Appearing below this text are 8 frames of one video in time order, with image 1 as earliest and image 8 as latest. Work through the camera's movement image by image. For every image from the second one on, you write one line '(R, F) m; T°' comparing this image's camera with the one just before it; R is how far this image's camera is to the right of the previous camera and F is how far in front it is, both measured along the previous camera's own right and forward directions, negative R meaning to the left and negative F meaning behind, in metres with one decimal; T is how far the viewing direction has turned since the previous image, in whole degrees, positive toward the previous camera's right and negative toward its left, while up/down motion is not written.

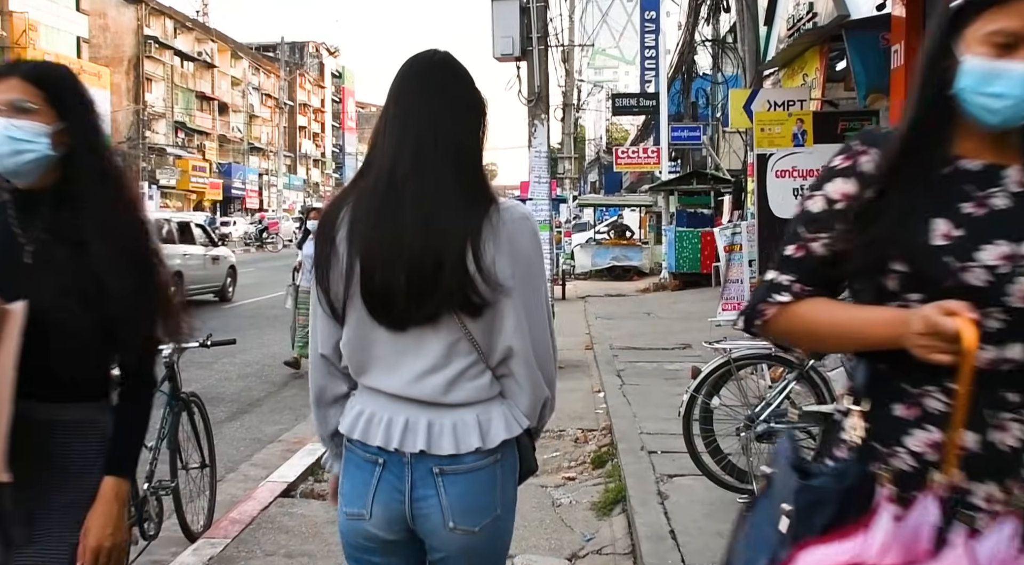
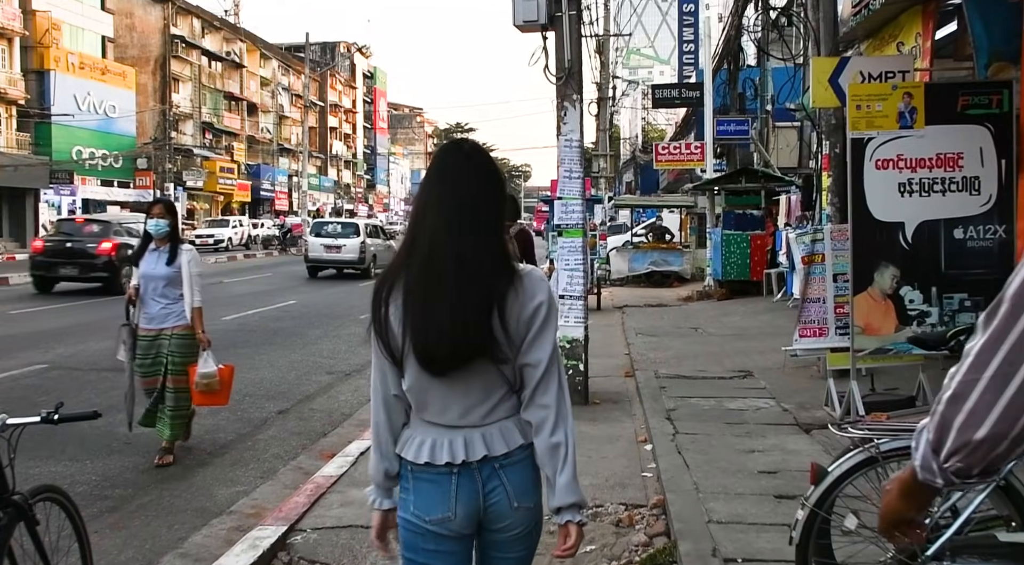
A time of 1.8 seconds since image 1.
(+0.1, +1.8) m; -2°
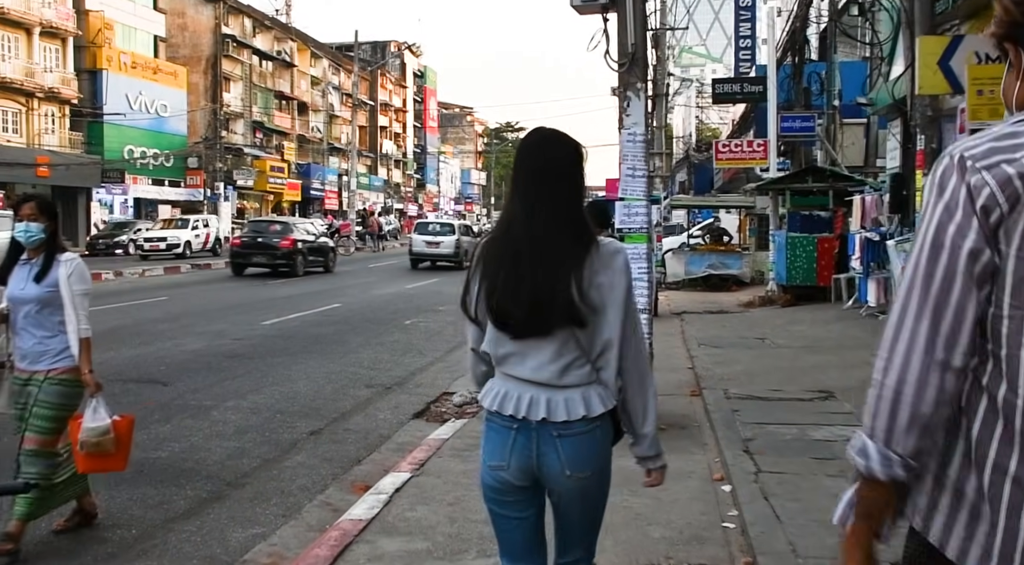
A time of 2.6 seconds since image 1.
(0.0, +0.9) m; -3°
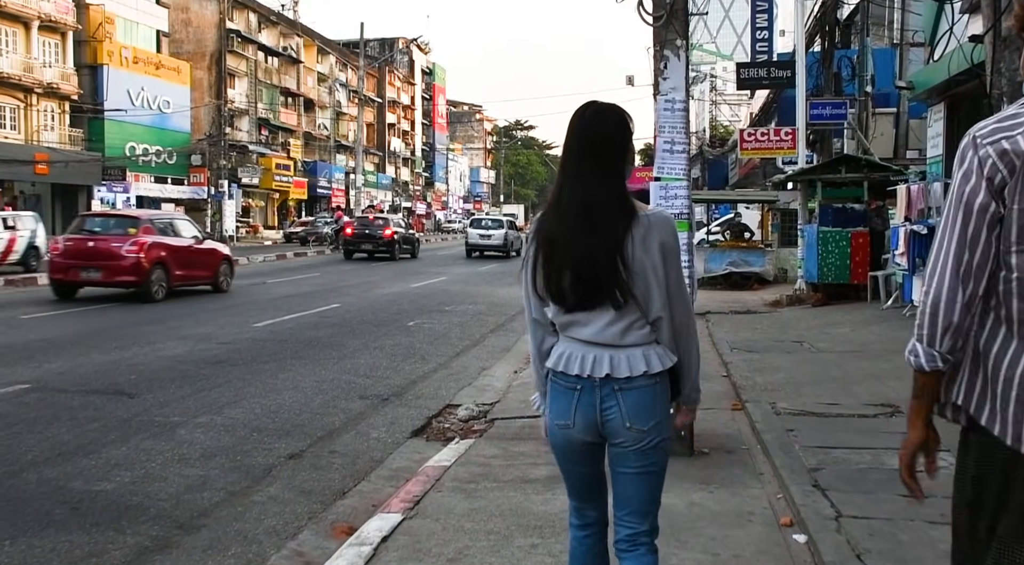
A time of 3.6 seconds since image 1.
(0.0, +1.2) m; 0°
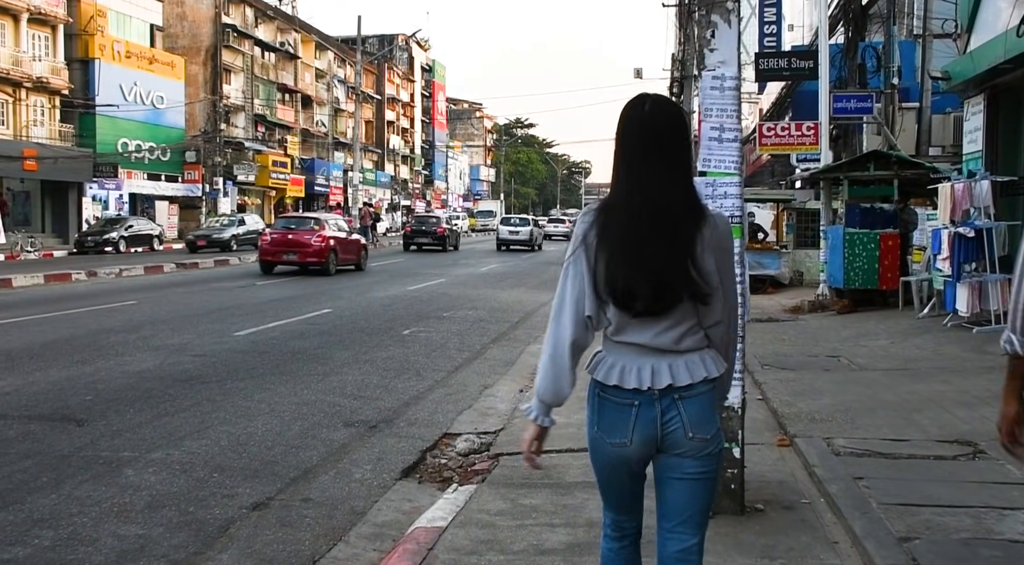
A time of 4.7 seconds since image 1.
(-0.1, +1.2) m; 0°
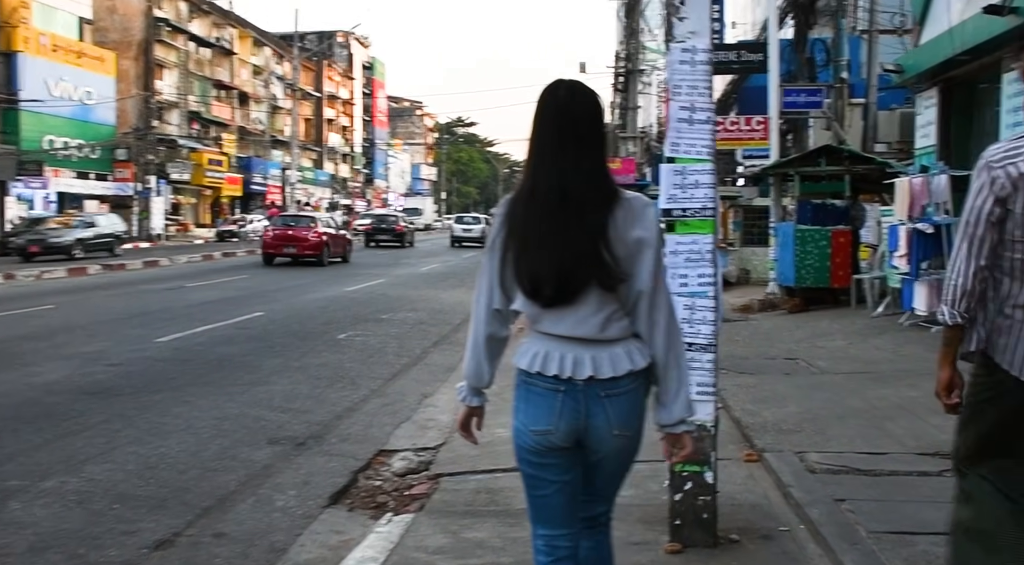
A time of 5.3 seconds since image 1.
(0.0, +0.7) m; +3°
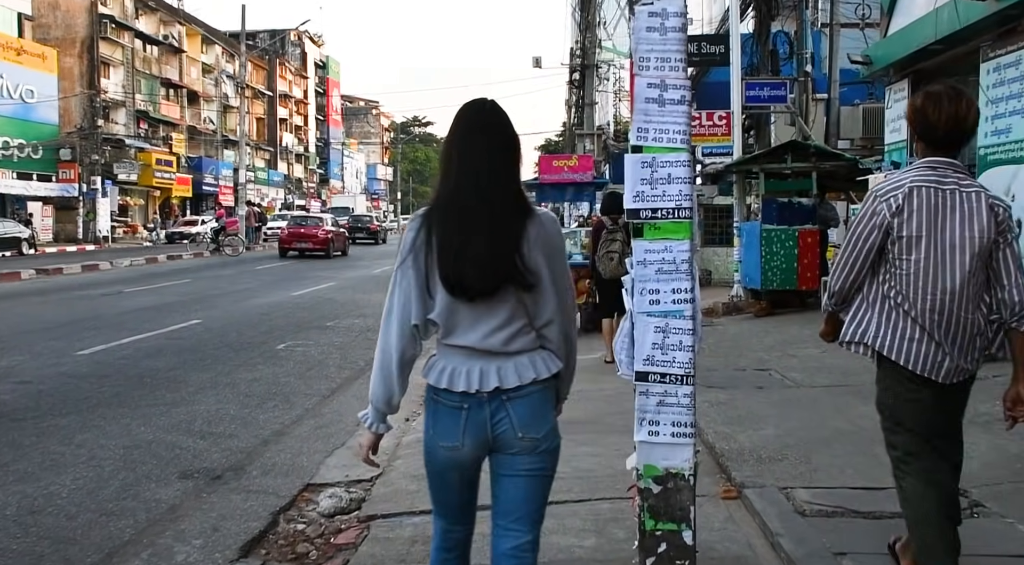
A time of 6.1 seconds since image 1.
(+0.1, +0.8) m; +2°
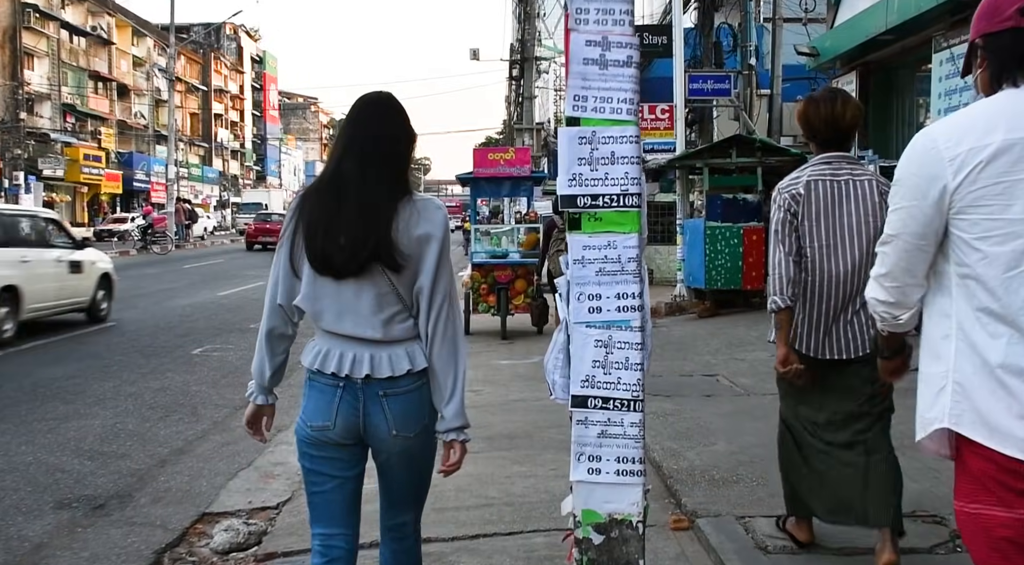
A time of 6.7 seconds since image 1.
(+0.1, +0.7) m; +3°
